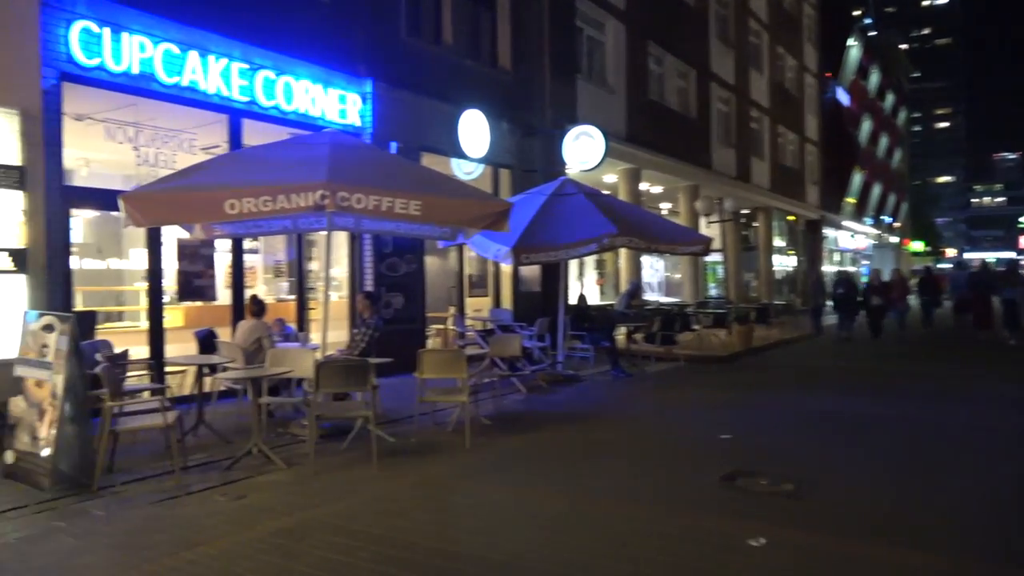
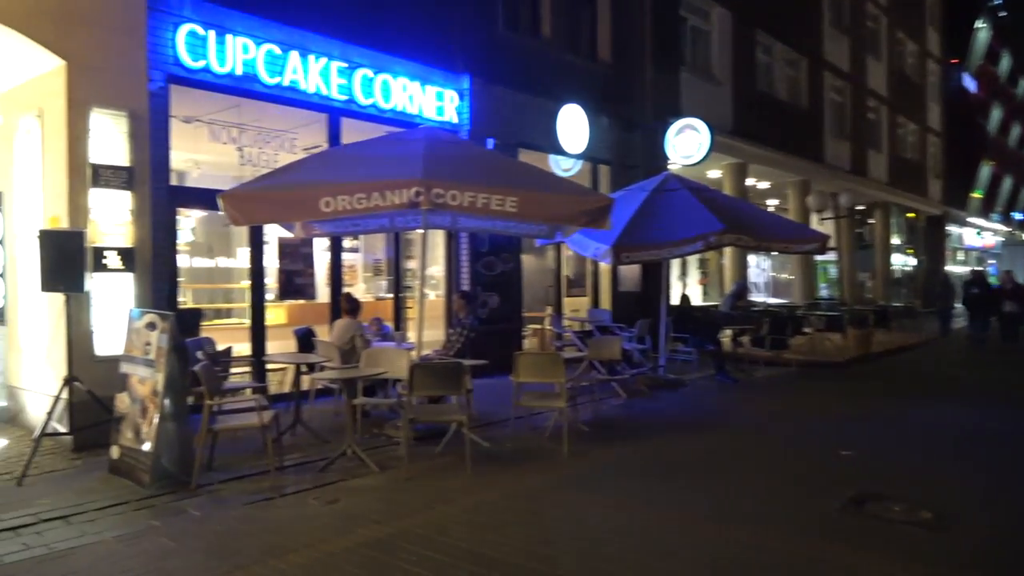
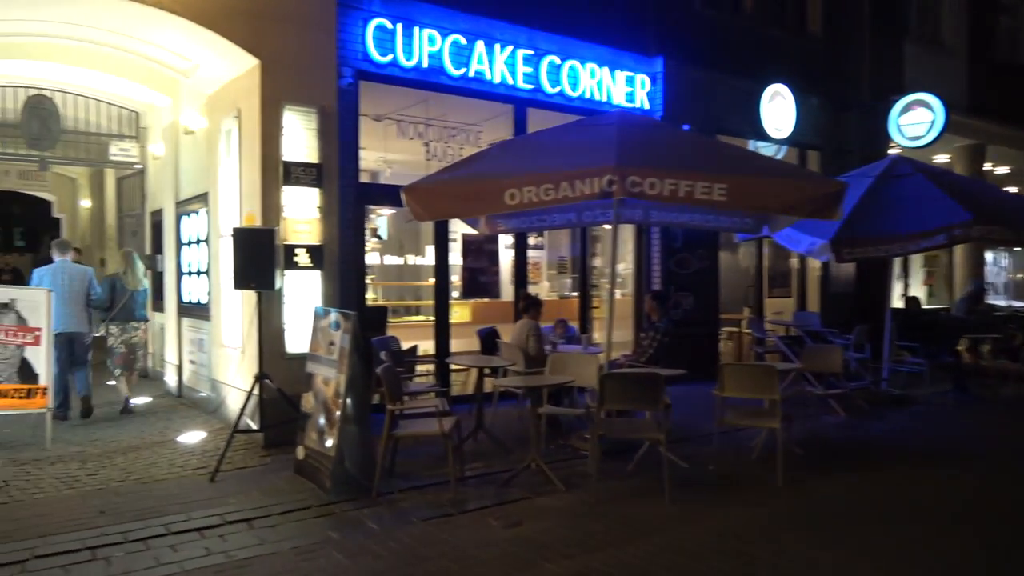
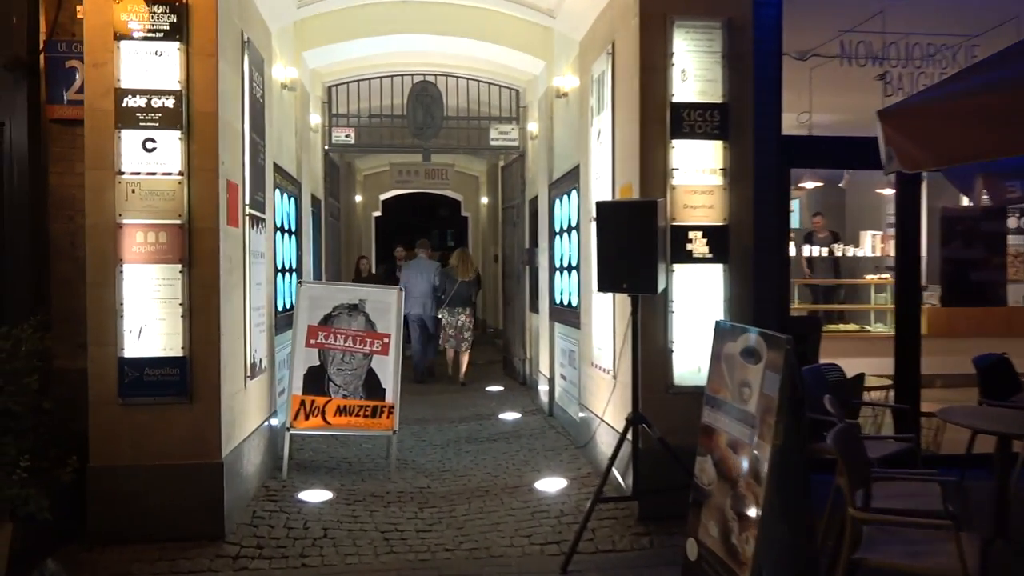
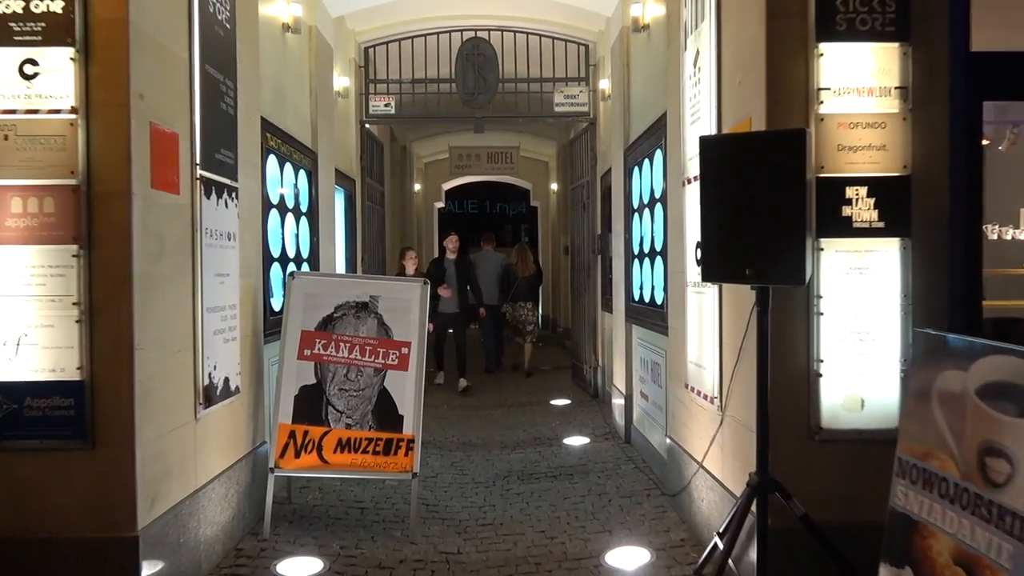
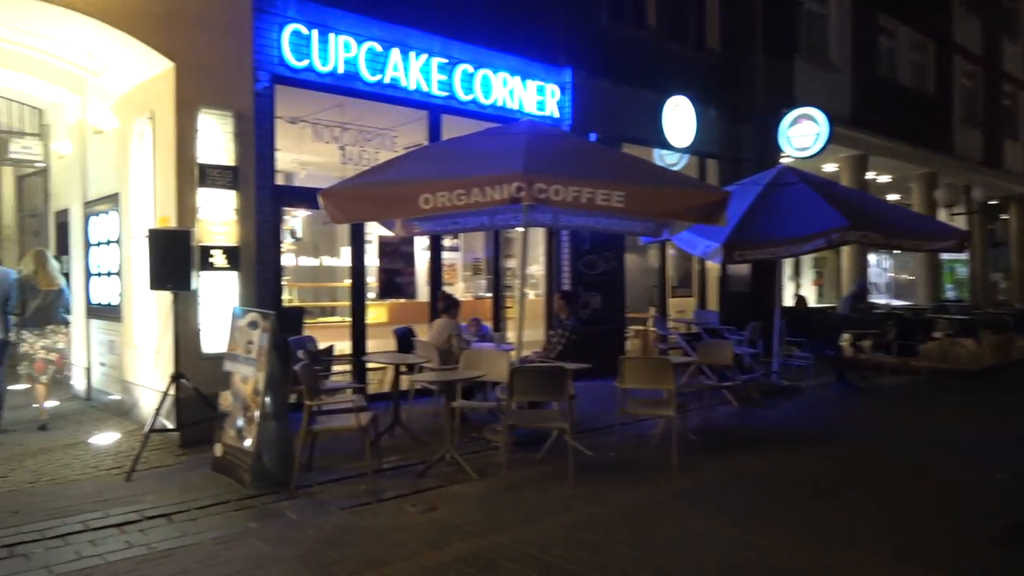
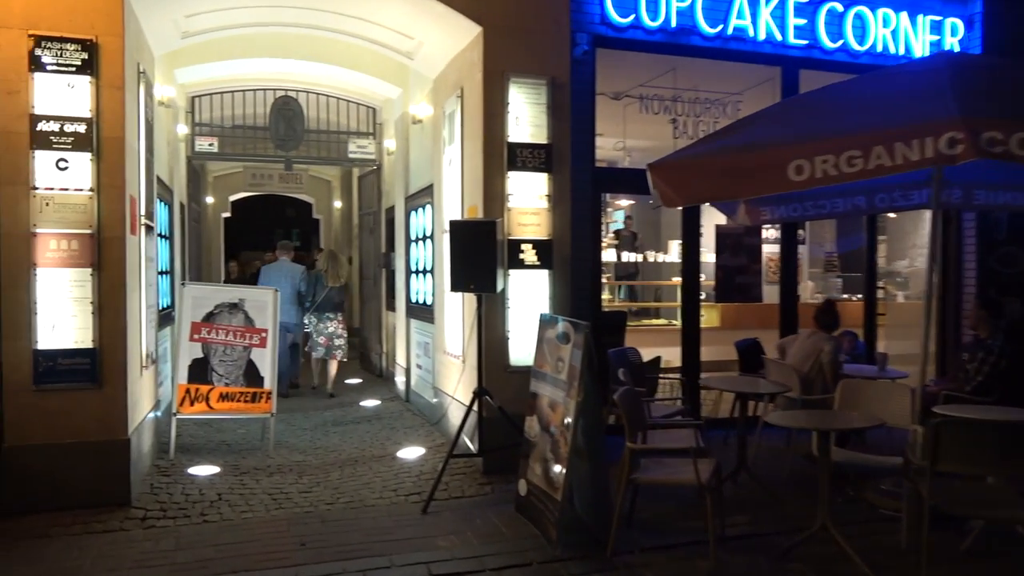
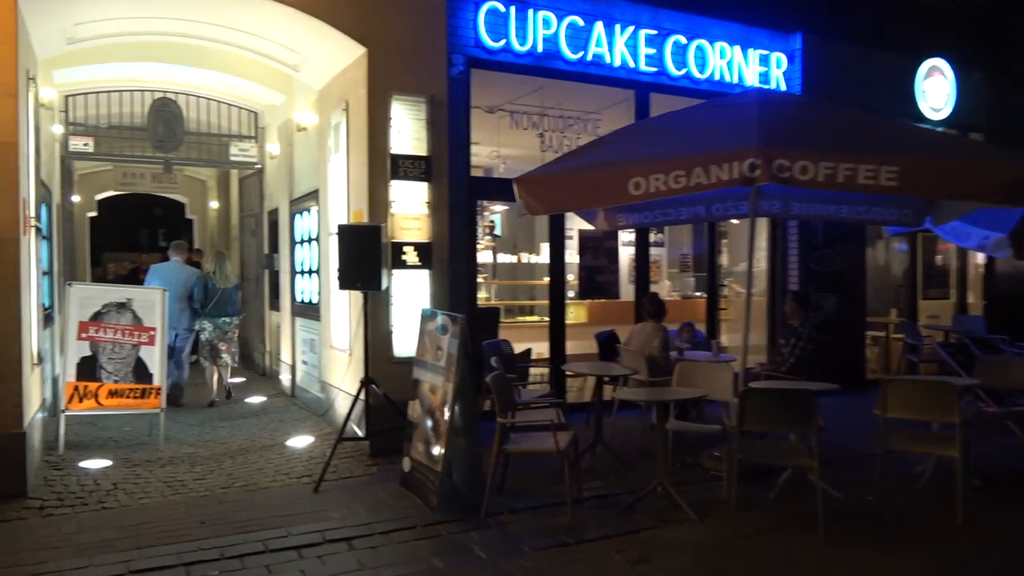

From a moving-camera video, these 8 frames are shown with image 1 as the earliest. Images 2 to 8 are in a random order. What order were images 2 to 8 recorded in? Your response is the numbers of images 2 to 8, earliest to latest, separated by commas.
2, 6, 3, 8, 7, 4, 5
